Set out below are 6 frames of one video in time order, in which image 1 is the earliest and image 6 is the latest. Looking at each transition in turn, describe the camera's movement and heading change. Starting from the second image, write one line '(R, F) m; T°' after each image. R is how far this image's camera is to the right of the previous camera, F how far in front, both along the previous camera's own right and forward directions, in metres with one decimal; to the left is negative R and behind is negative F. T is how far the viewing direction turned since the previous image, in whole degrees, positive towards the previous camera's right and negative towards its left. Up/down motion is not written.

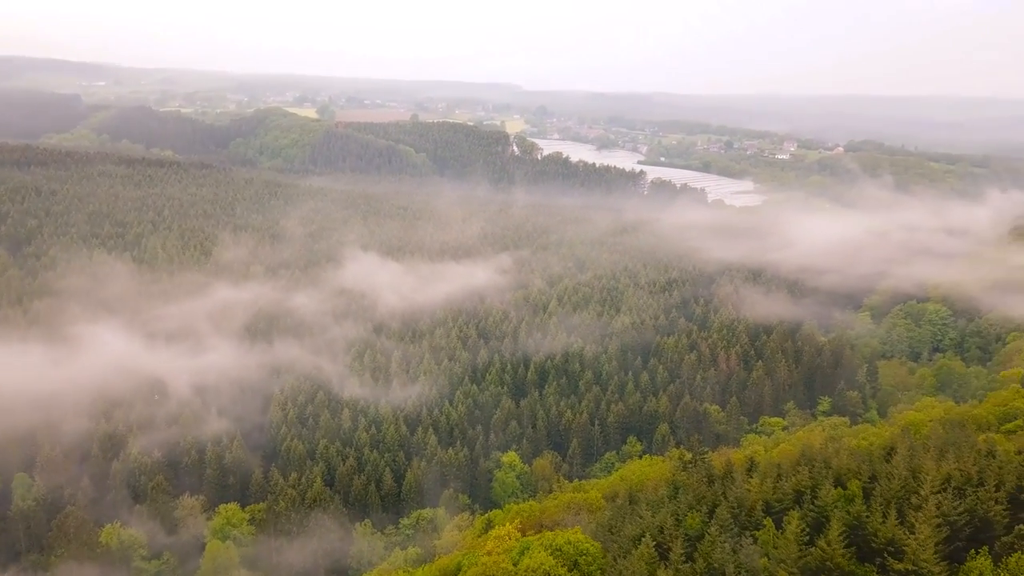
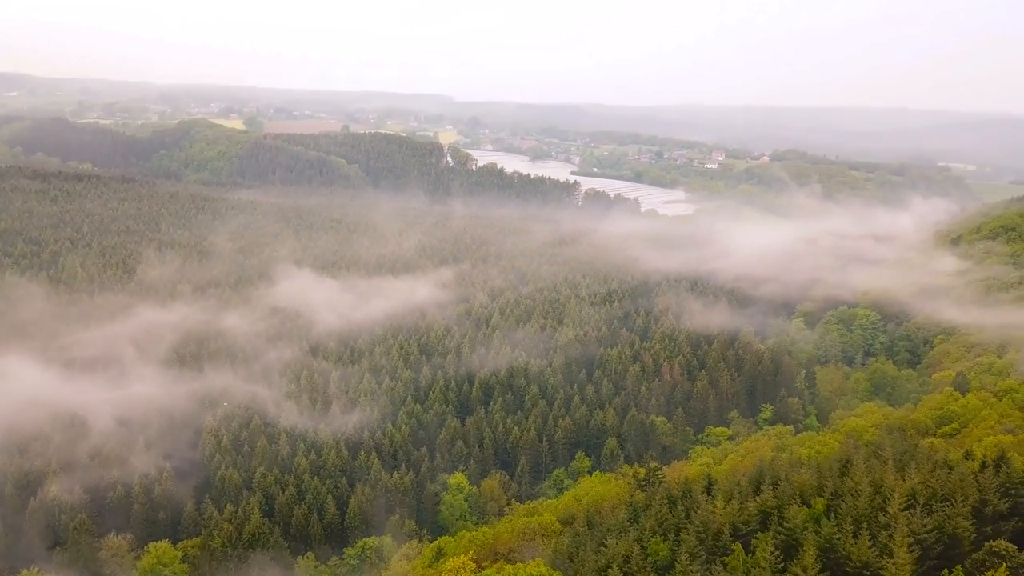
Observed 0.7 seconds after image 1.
(-0.6, +1.5) m; +5°
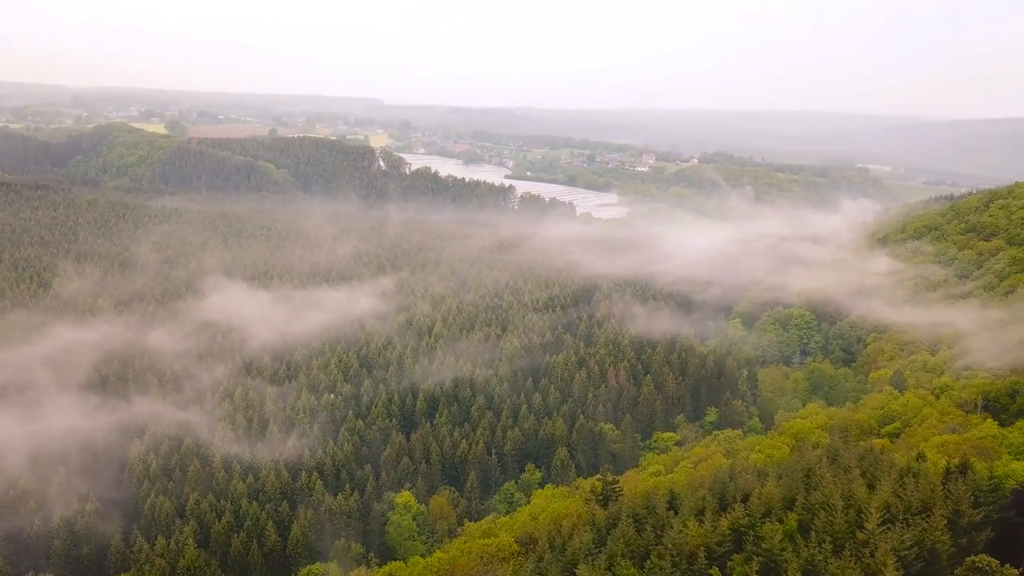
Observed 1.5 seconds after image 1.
(-0.8, +1.7) m; +5°
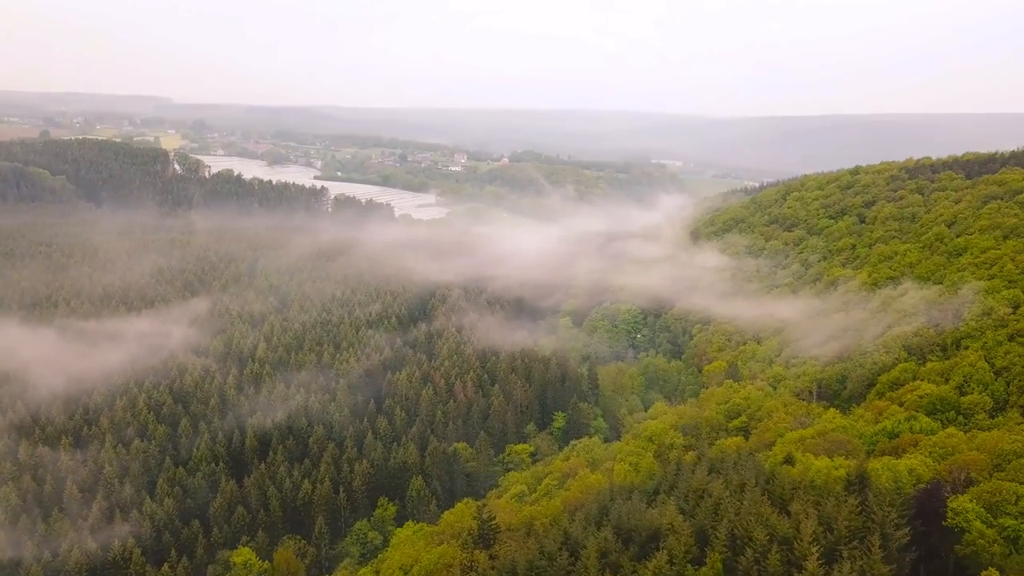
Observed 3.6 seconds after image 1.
(-1.8, +4.6) m; +13°
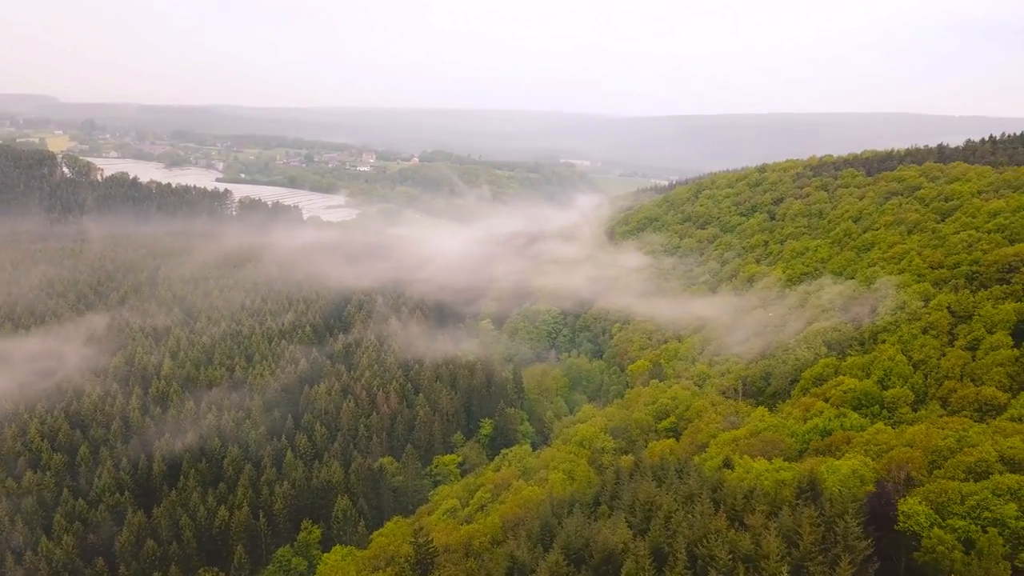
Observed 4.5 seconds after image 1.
(-0.9, +1.9) m; +6°
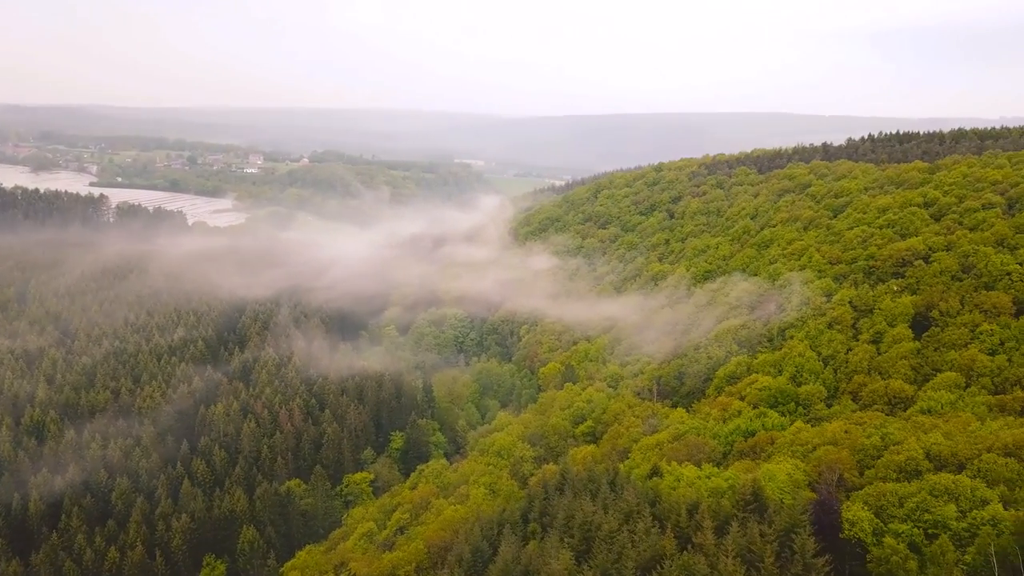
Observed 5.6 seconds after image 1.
(-1.1, +2.1) m; +7°
